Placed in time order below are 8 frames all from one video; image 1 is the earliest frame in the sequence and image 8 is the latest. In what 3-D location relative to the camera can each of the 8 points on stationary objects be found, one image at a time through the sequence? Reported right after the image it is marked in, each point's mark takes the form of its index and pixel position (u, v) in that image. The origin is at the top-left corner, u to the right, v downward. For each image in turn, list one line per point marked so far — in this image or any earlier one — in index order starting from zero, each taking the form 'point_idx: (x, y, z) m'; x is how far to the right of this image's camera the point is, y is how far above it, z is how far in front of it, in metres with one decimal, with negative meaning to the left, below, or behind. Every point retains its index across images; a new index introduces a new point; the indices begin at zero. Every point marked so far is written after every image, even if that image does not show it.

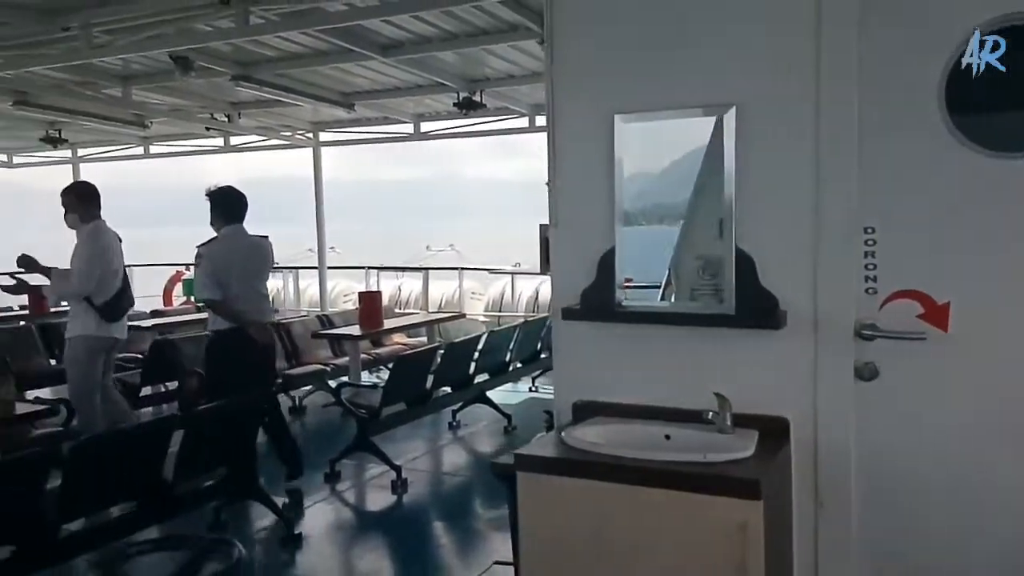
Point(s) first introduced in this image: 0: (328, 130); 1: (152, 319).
0: (-1.6, +1.4, +8.0) m
1: (-2.8, -0.2, +7.0) m
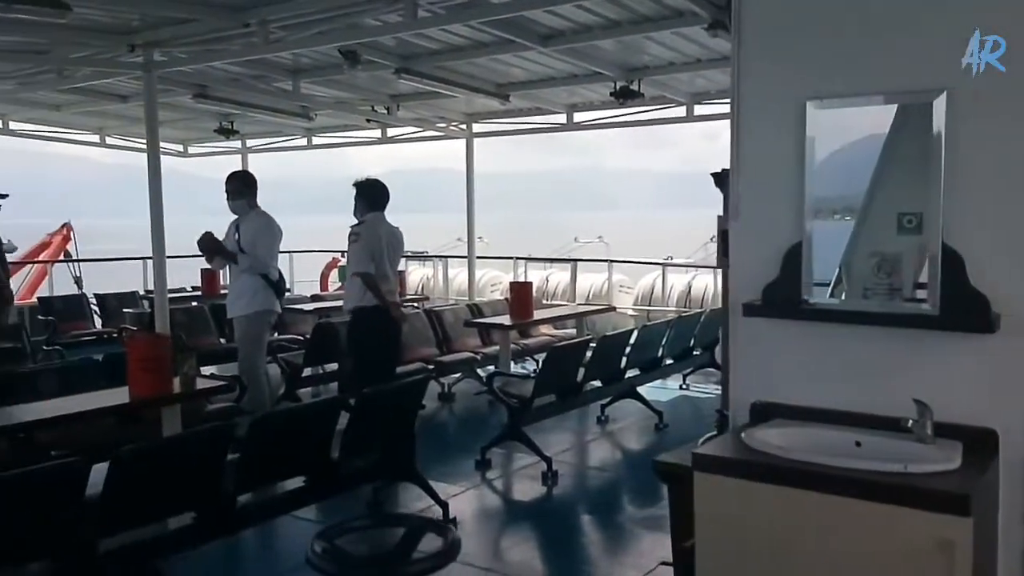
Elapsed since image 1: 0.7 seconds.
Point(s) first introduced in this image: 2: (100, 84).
0: (-0.2, +1.5, +8.1) m
1: (-1.6, -0.1, +7.3) m
2: (-3.0, +1.5, +6.5) m
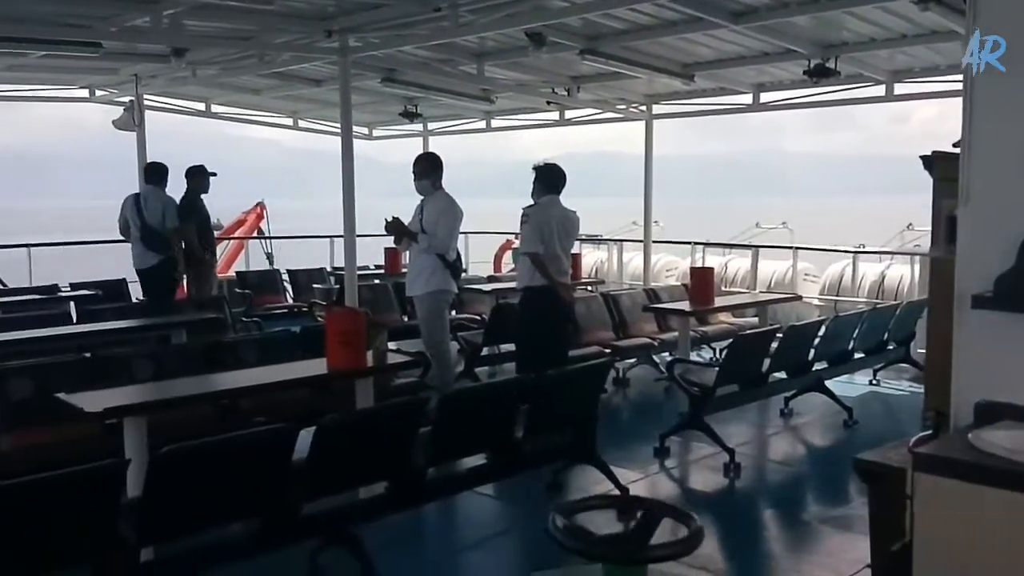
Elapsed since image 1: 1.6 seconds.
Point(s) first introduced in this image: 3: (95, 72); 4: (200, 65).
0: (+1.3, +1.7, +7.9) m
1: (-0.2, 0.0, +7.4) m
2: (-1.6, +1.7, +6.8) m
3: (-3.4, +1.8, +7.4) m
4: (-2.3, +1.7, +6.8) m
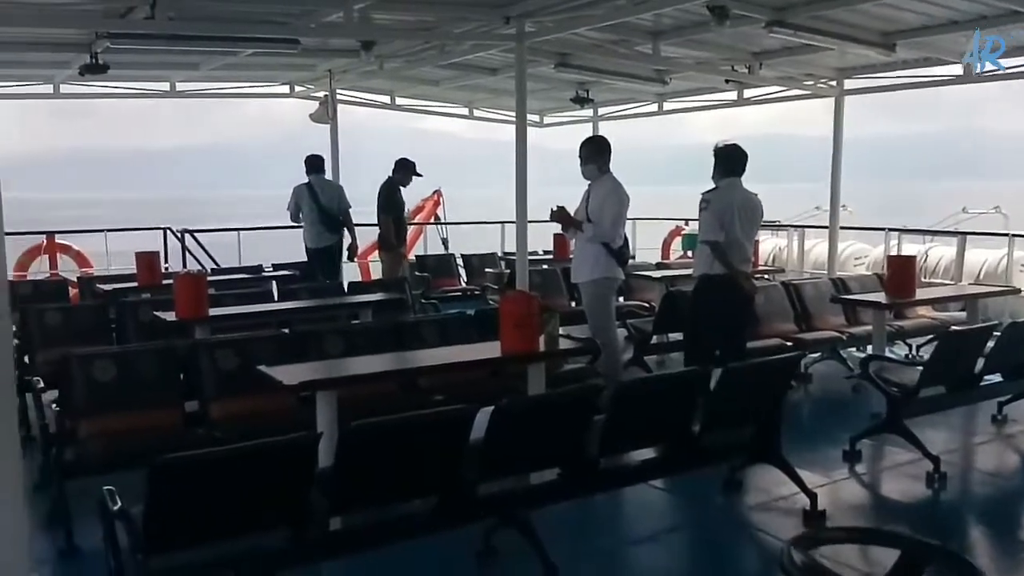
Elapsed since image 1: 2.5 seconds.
0: (+2.8, +1.7, +7.4) m
1: (+1.2, +0.1, +7.2) m
2: (-0.3, +1.8, +6.8) m
3: (-1.9, +1.9, +7.8) m
4: (-1.0, +1.8, +7.0) m
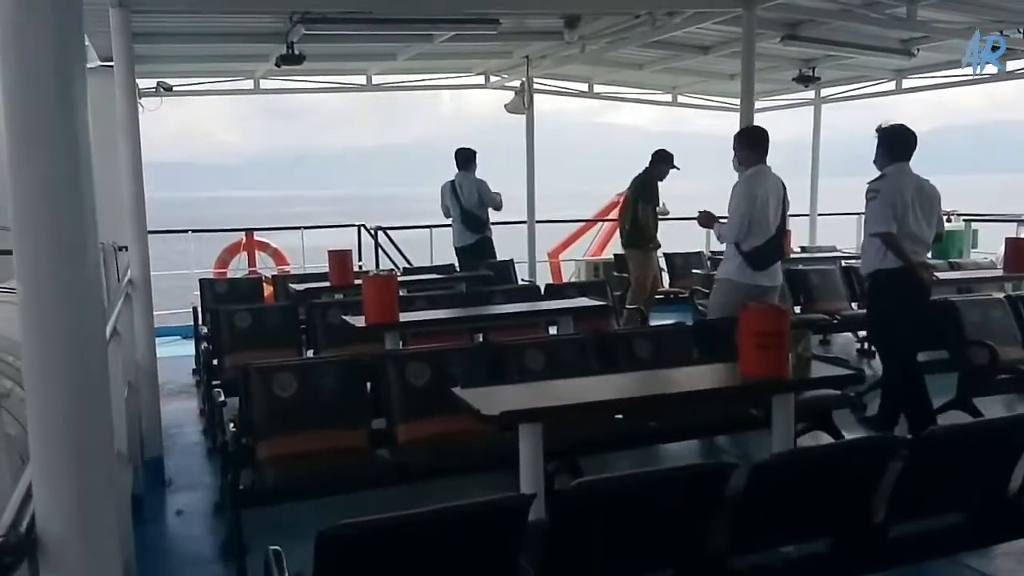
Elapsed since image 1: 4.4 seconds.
0: (+4.4, +1.7, +6.0) m
1: (+2.7, +0.1, +6.2) m
2: (+1.2, +1.8, +6.1) m
3: (-0.2, +1.9, +7.4) m
4: (+0.5, +1.8, +6.4) m
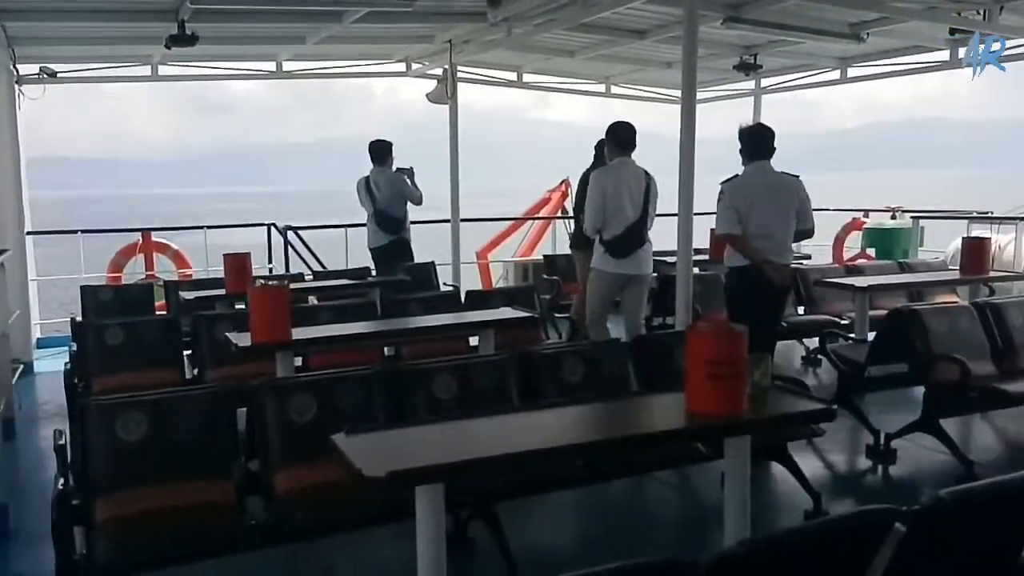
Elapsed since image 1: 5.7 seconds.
0: (+3.9, +1.7, +5.8) m
1: (+2.2, +0.1, +5.8) m
2: (+0.7, +1.7, +5.7) m
3: (-0.8, +1.9, +6.8) m
4: (0.0, +1.8, +5.9) m
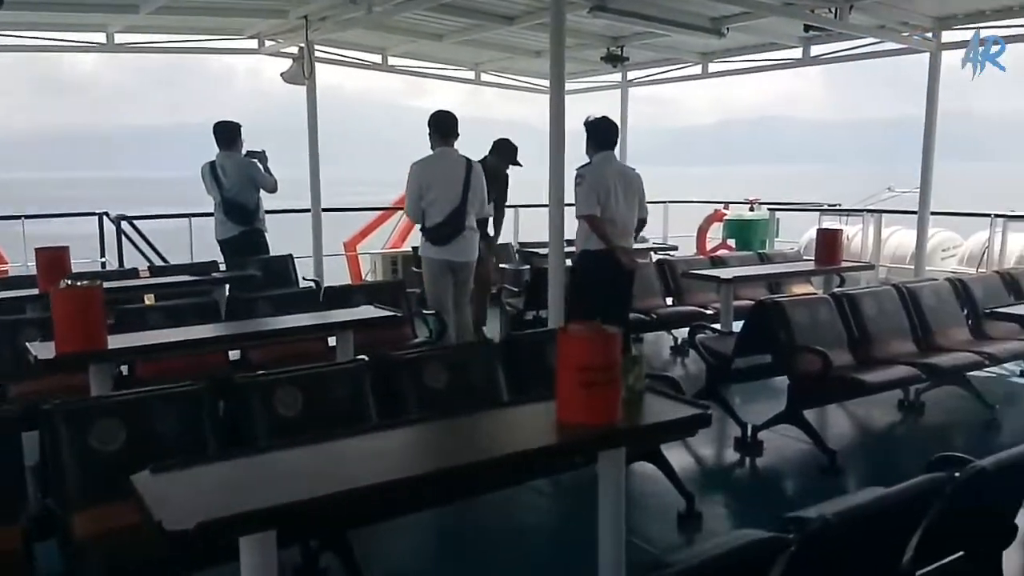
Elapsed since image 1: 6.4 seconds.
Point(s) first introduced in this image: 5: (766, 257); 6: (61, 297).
0: (+3.0, +1.8, +6.1) m
1: (+1.3, +0.1, +5.8) m
2: (-0.2, +1.8, +5.5) m
3: (-1.8, +1.9, +6.4) m
4: (-0.9, +1.8, +5.6) m
5: (+1.8, +0.2, +6.2) m
6: (-1.5, 0.0, +3.0) m
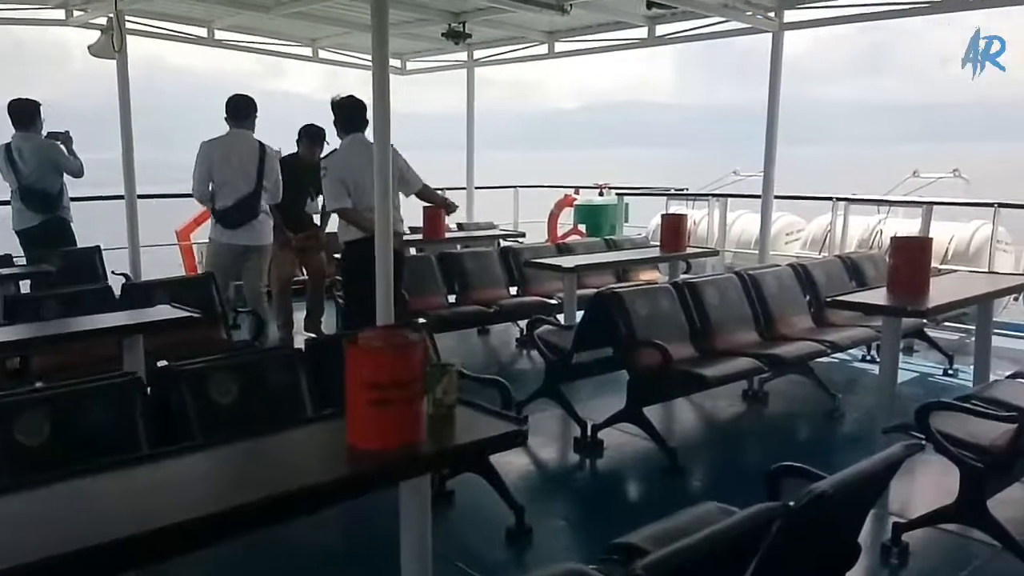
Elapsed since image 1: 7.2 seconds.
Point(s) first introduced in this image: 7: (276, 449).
0: (+1.9, +1.9, +6.0) m
1: (+0.3, +0.2, +5.6) m
2: (-1.2, +1.8, +5.0) m
3: (-2.9, +2.0, +5.6) m
4: (-1.9, +1.8, +5.0) m
5: (+0.7, +0.3, +6.0) m
6: (-2.0, 0.0, +2.3) m
7: (-0.5, -0.3, +1.9) m
